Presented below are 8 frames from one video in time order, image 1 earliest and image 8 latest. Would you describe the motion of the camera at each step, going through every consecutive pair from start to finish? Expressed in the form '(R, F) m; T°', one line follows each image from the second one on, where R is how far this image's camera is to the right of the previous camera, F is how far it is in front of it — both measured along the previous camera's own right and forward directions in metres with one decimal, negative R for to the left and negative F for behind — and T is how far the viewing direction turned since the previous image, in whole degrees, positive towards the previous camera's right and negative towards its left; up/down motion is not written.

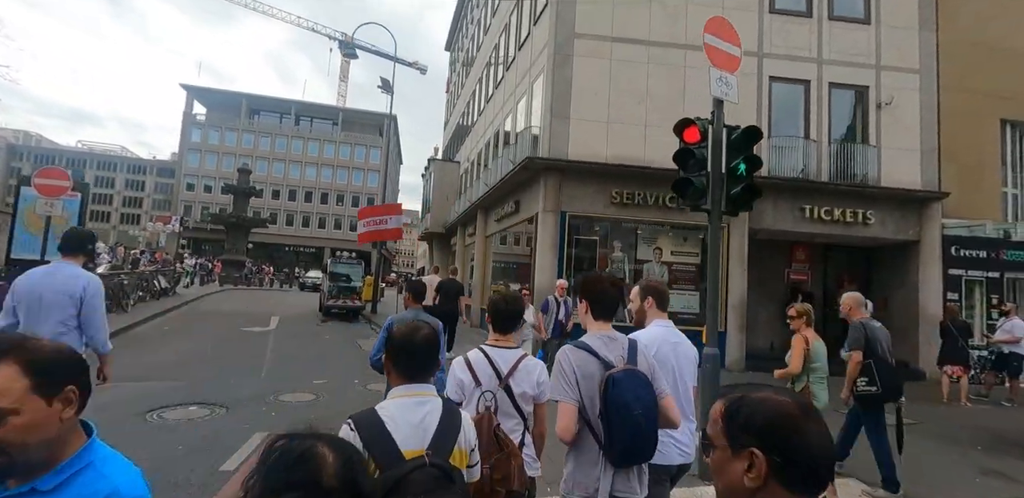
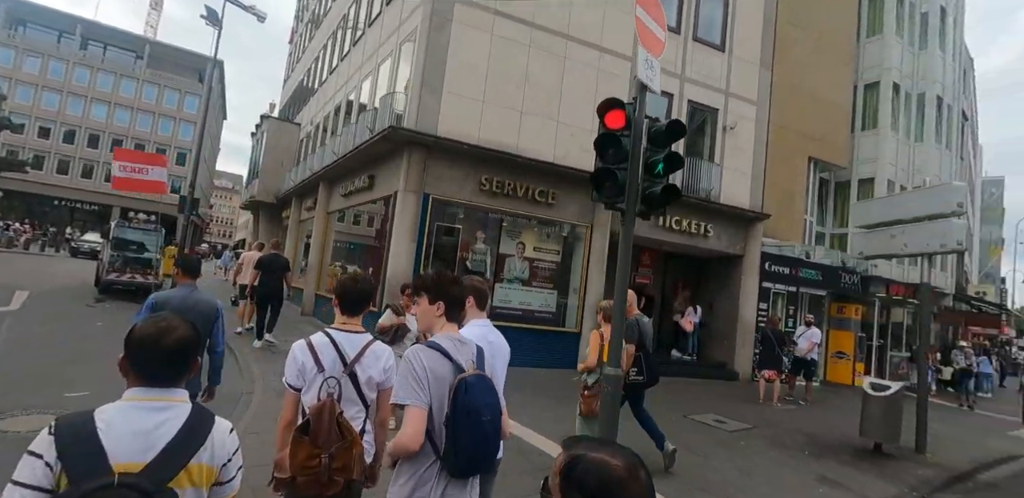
(-0.3, +1.3) m; +18°
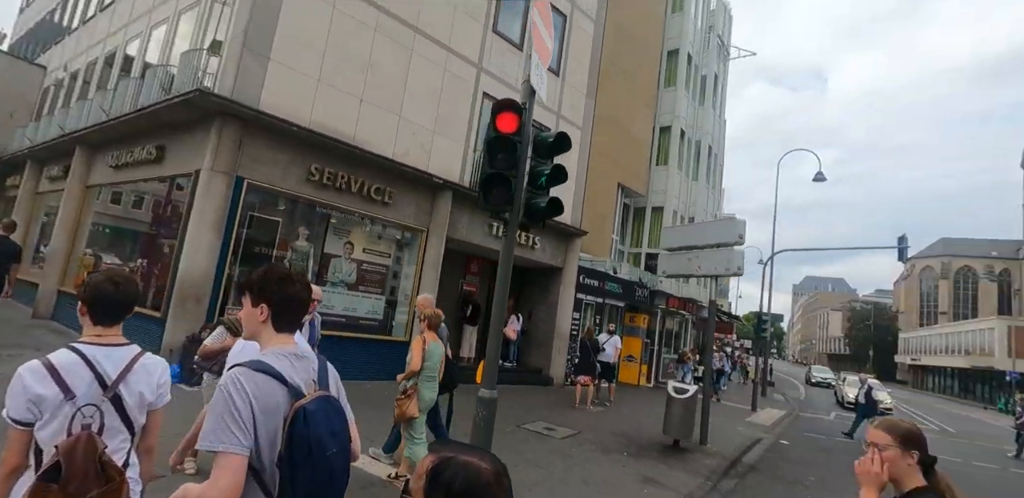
(-0.6, +0.6) m; +21°
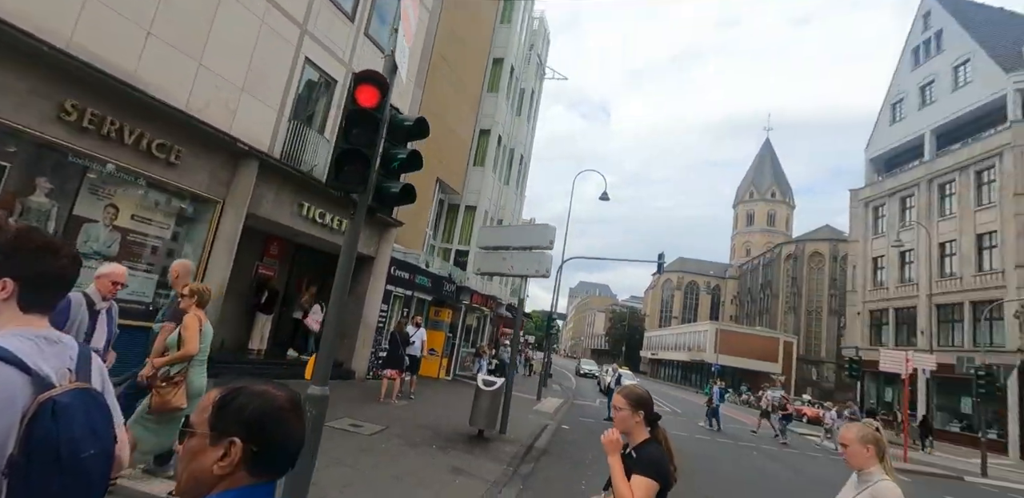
(-0.4, +0.2) m; +22°
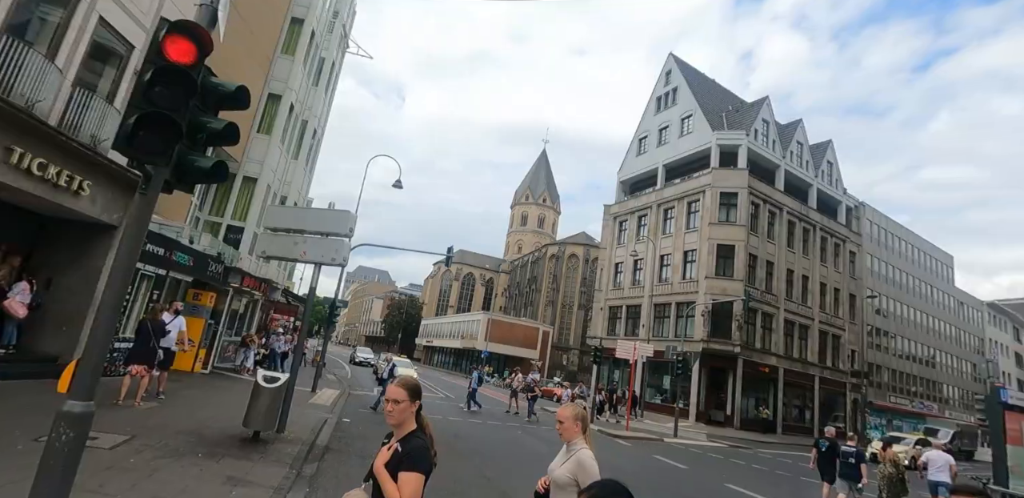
(-0.5, 0.0) m; +24°
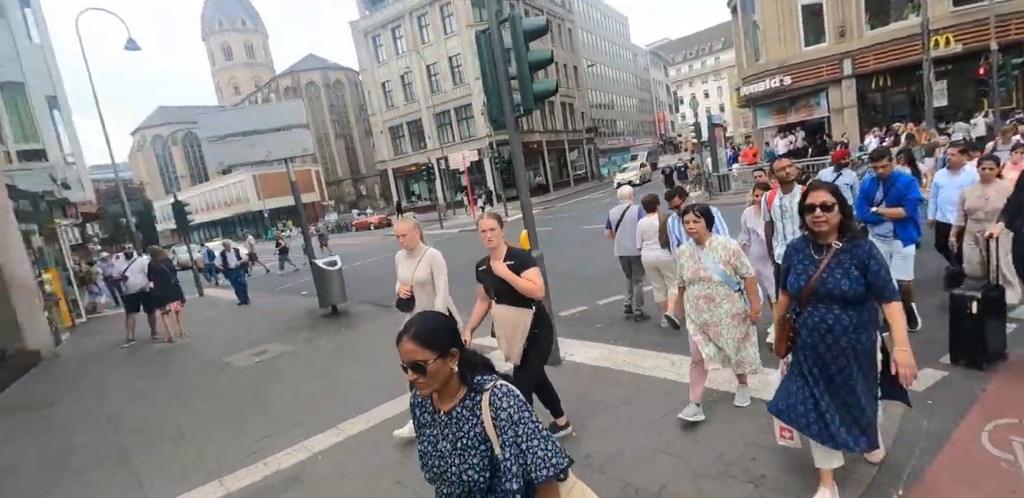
(-4.9, -1.4) m; +27°
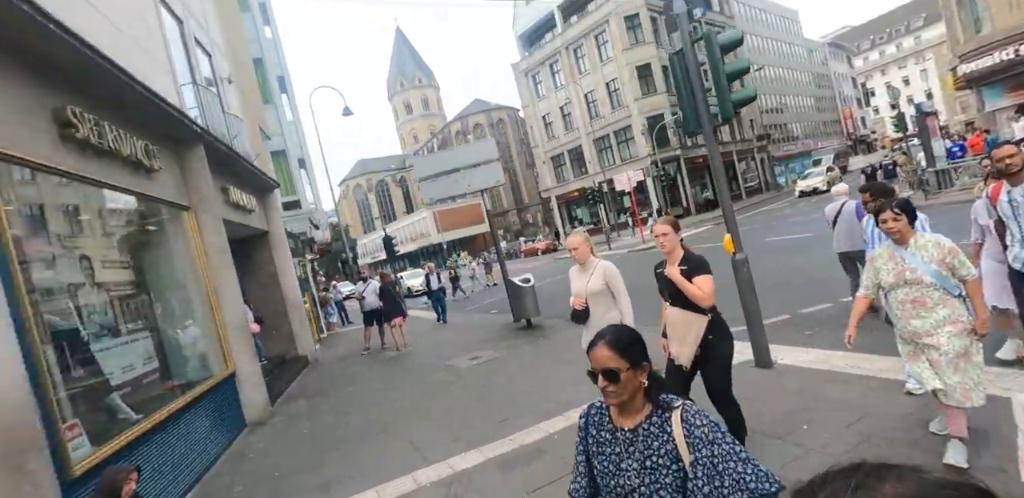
(-0.4, -0.6) m; -18°
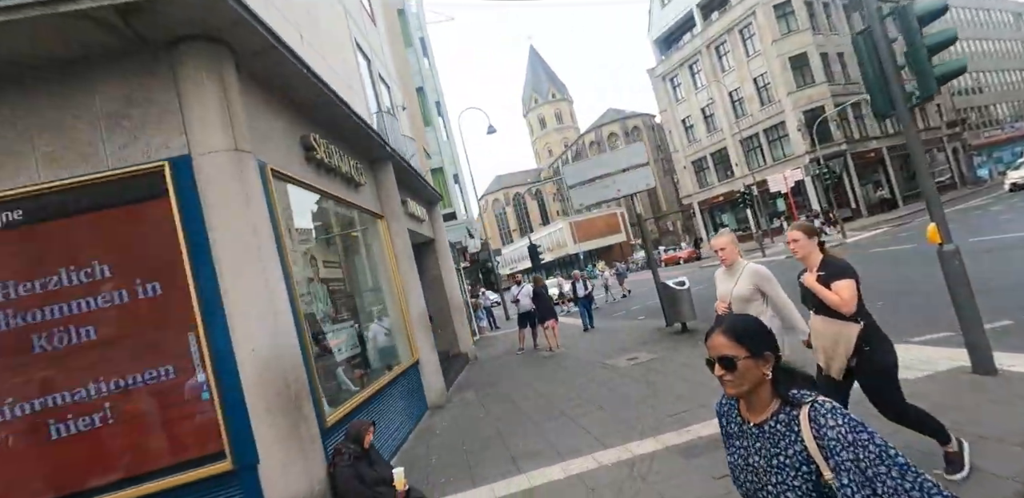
(-0.3, -0.3) m; -15°
